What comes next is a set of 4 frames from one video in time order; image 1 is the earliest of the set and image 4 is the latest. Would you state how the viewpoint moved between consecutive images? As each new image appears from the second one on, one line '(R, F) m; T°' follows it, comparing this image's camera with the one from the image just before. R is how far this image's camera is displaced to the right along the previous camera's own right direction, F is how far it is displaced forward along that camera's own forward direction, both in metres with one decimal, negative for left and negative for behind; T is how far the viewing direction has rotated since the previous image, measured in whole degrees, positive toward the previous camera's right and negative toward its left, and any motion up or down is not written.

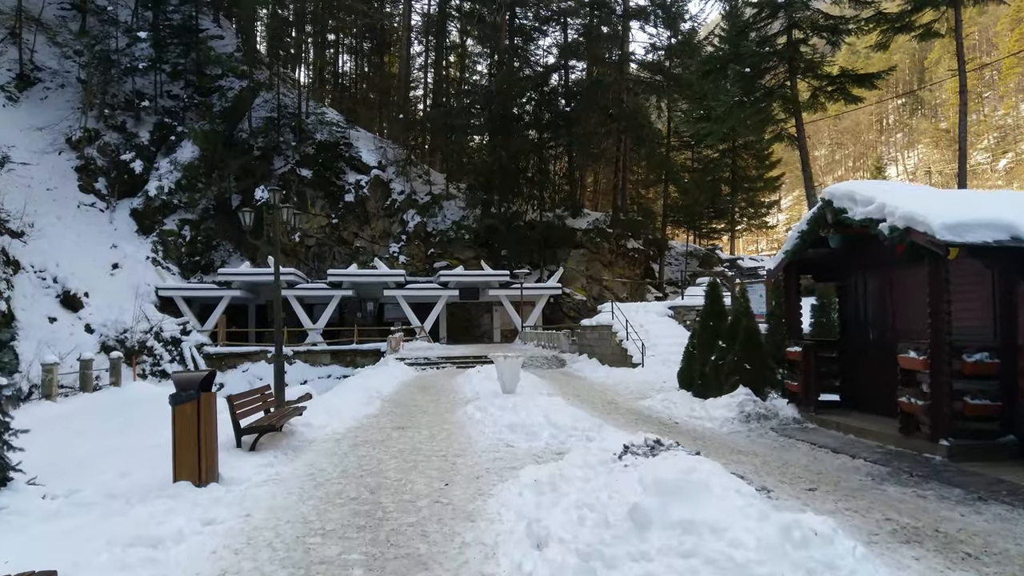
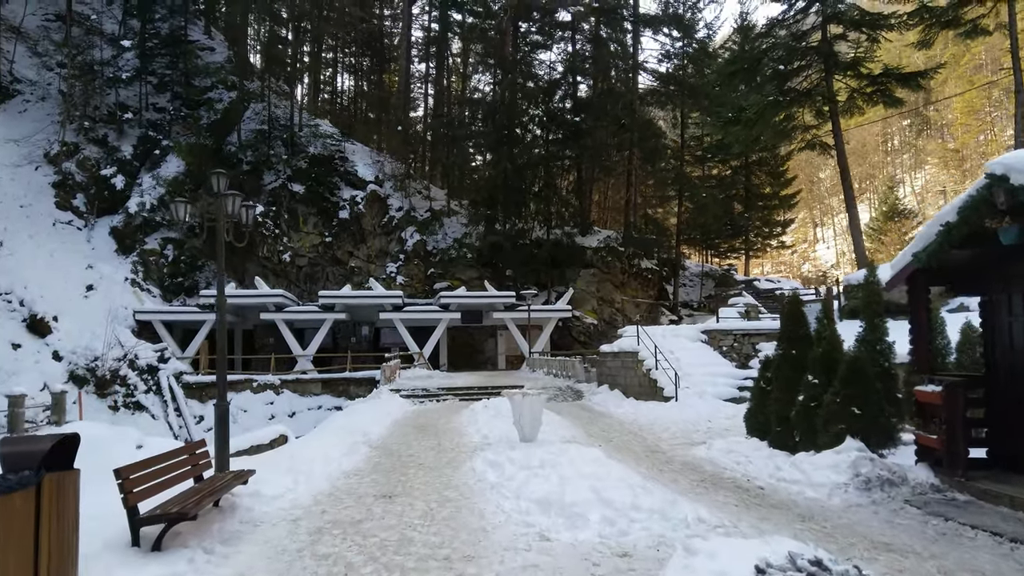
(-0.2, +2.2) m; 0°
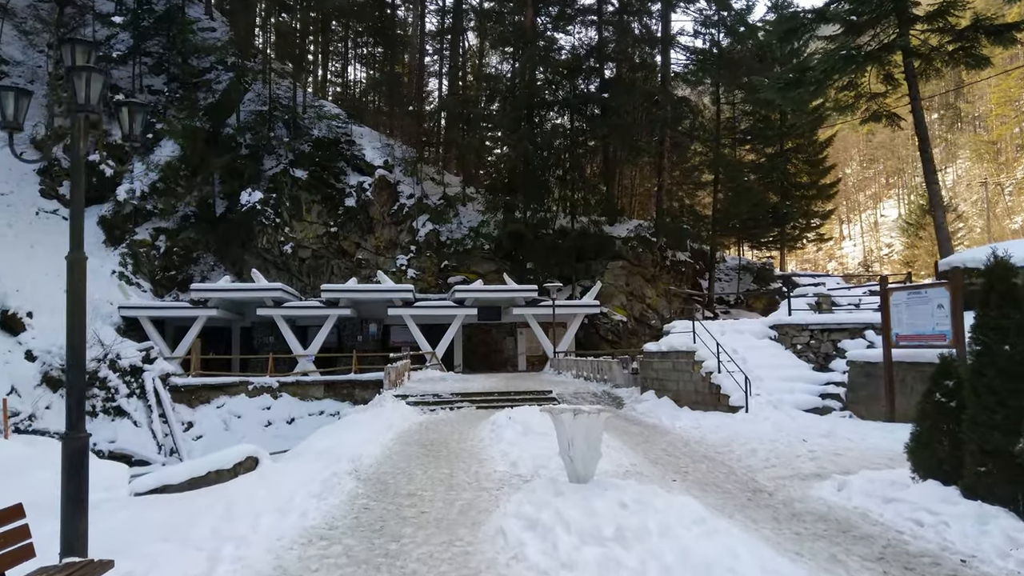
(-0.2, +2.7) m; -1°
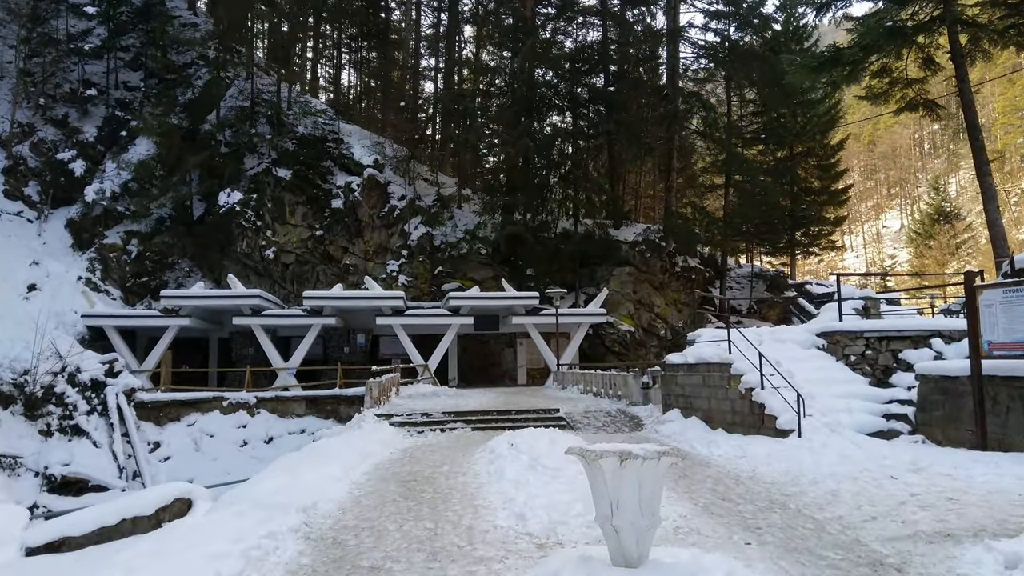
(-0.1, +2.0) m; 0°
